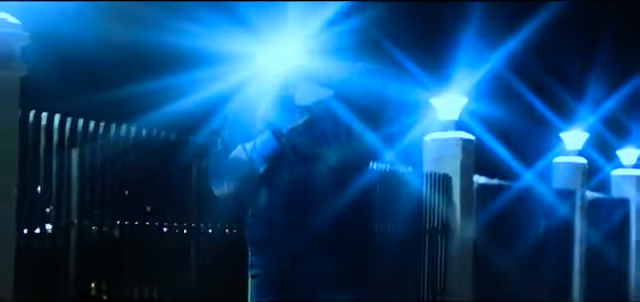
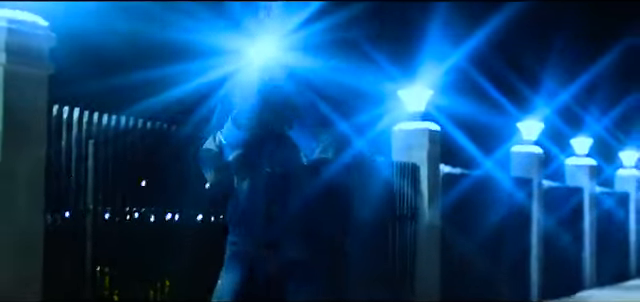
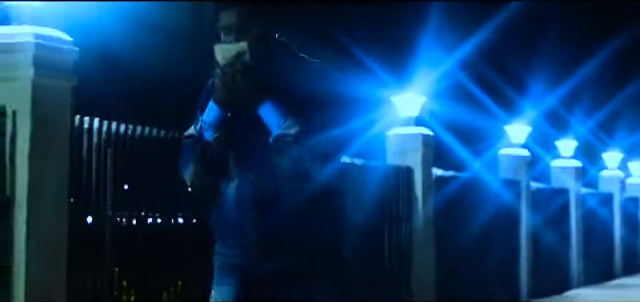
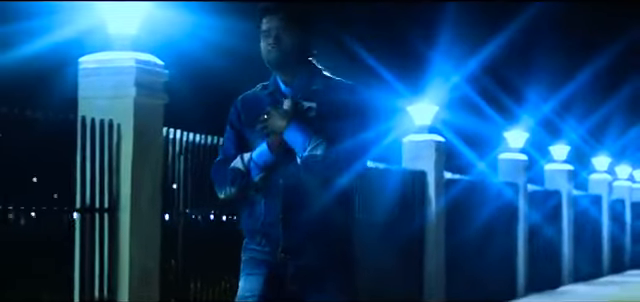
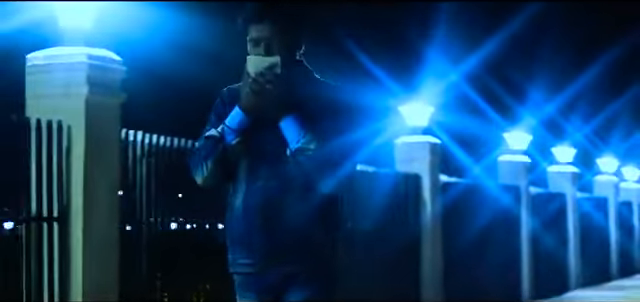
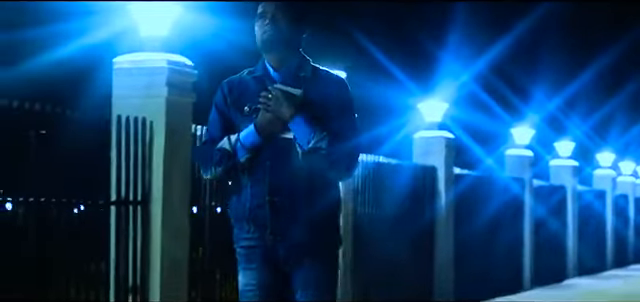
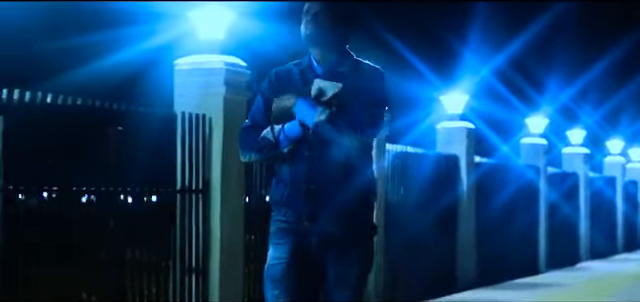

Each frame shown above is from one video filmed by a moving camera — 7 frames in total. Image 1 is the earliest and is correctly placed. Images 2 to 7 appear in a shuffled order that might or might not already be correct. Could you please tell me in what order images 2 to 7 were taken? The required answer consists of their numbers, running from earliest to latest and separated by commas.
2, 3, 5, 4, 6, 7
